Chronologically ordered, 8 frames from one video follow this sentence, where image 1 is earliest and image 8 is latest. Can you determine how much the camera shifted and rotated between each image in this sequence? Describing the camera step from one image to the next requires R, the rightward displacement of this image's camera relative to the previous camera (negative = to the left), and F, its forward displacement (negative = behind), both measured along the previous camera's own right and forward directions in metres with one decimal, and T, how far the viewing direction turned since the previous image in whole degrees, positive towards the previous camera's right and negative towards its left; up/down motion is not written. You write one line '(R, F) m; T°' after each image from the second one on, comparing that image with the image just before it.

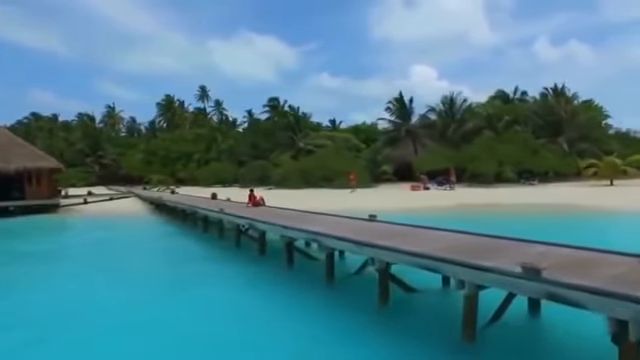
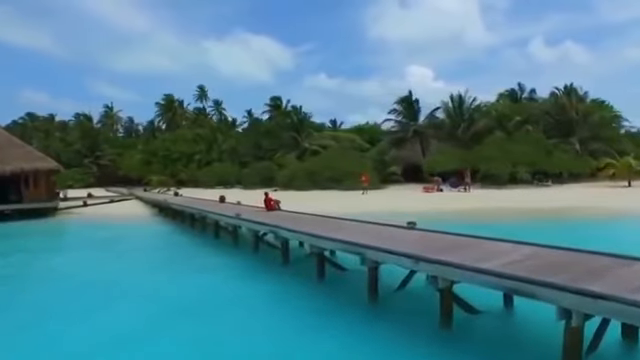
(-0.6, +1.2) m; 0°
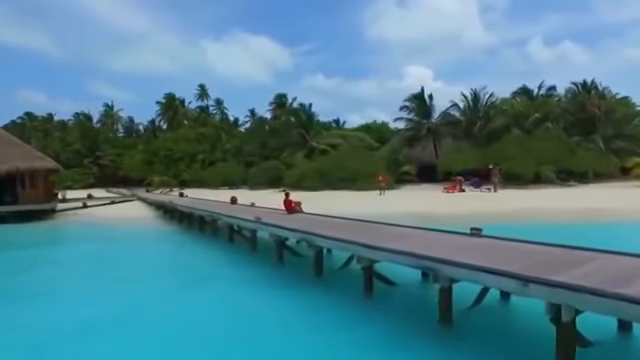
(-0.7, +1.8) m; 0°
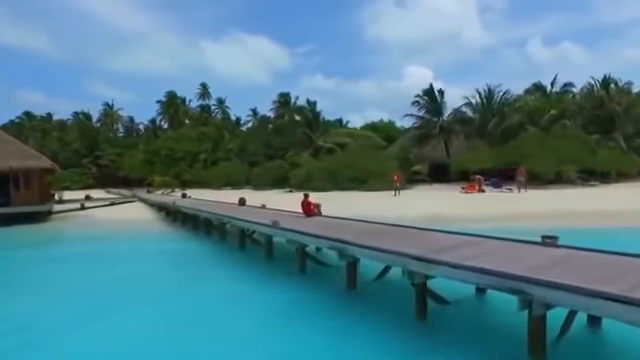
(-0.5, +1.6) m; 0°
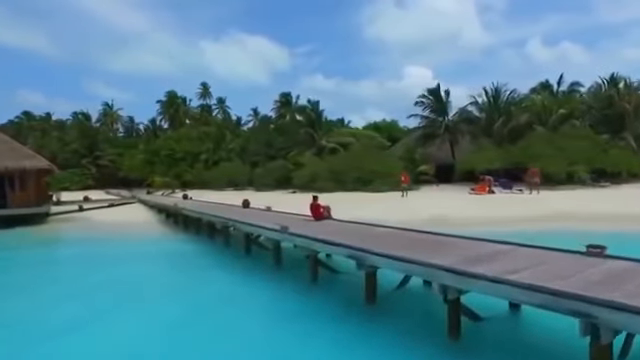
(-0.2, +0.8) m; 0°
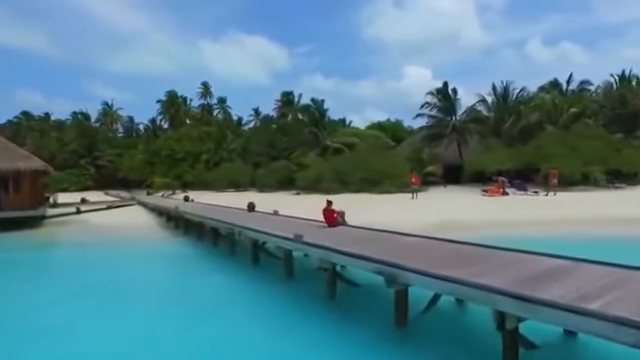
(-0.3, +1.0) m; 0°
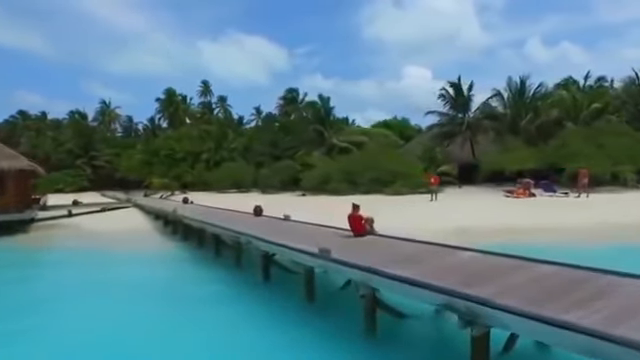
(-0.4, +2.0) m; 0°
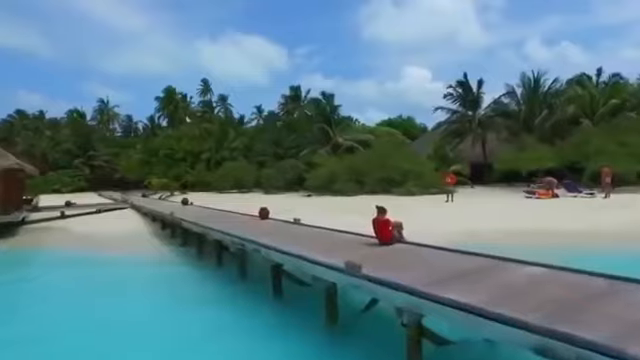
(-0.3, +1.5) m; 0°
